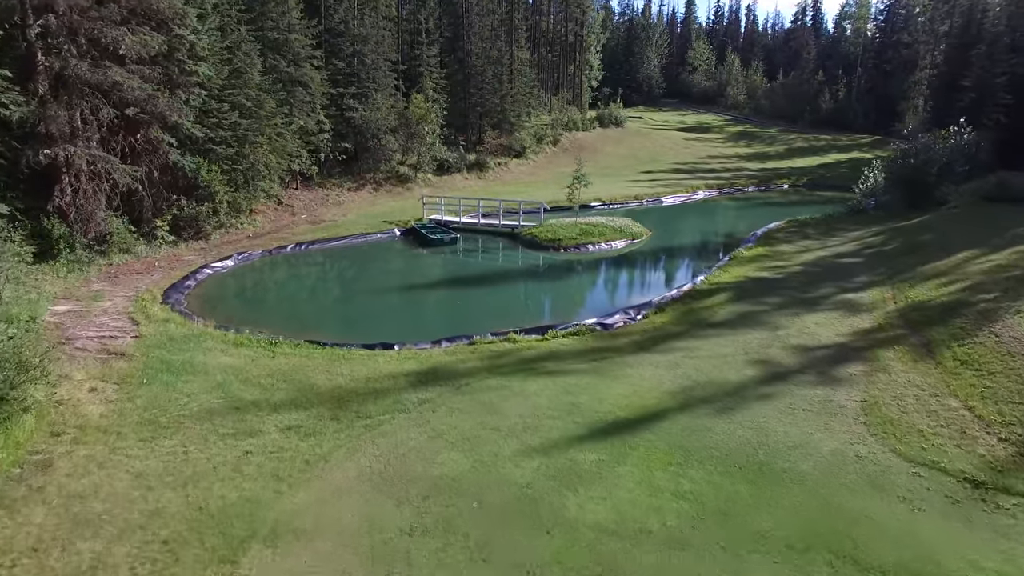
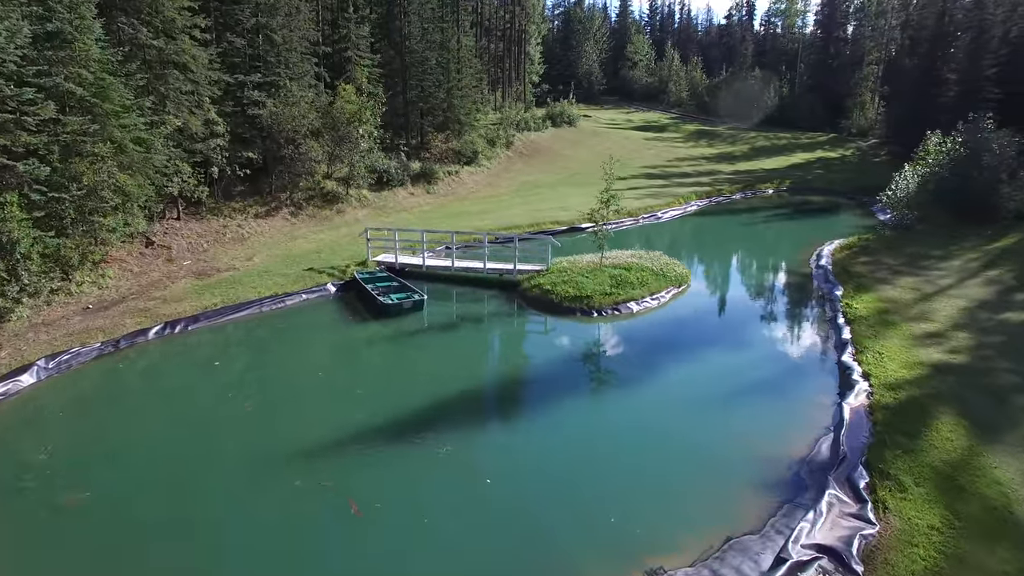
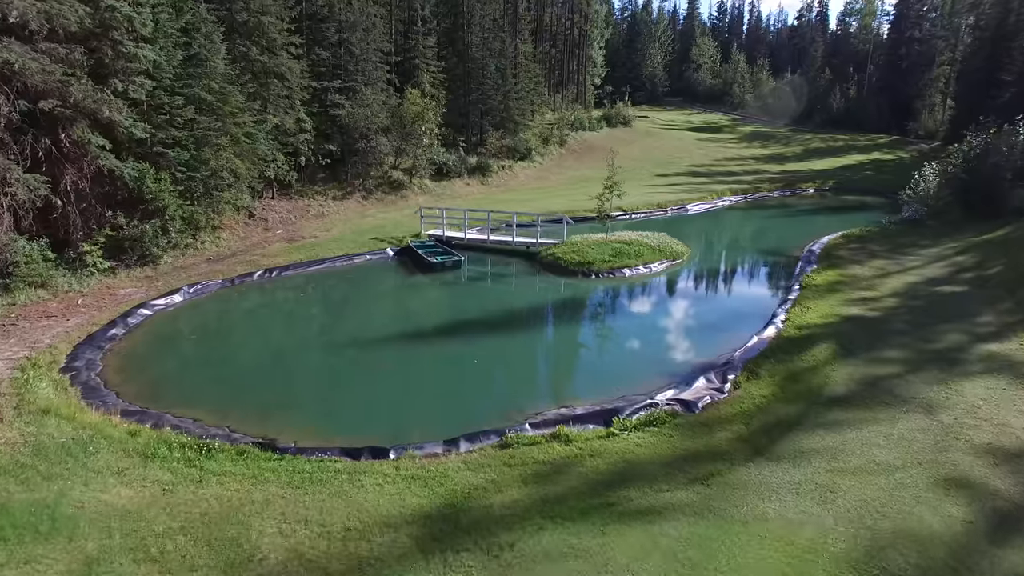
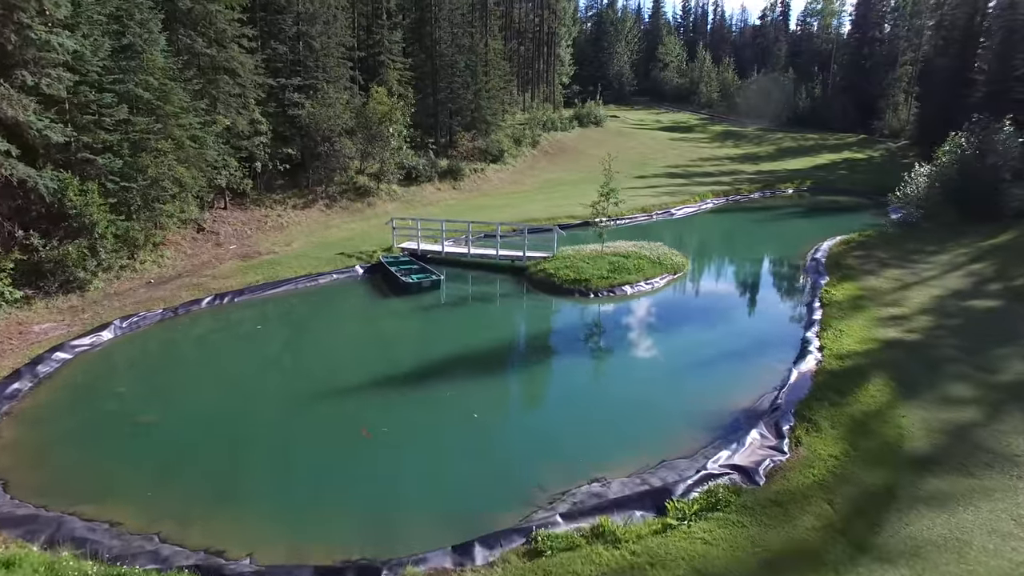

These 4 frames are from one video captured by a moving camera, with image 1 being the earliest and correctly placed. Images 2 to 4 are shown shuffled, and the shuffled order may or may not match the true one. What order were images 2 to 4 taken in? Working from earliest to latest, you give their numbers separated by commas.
3, 4, 2
